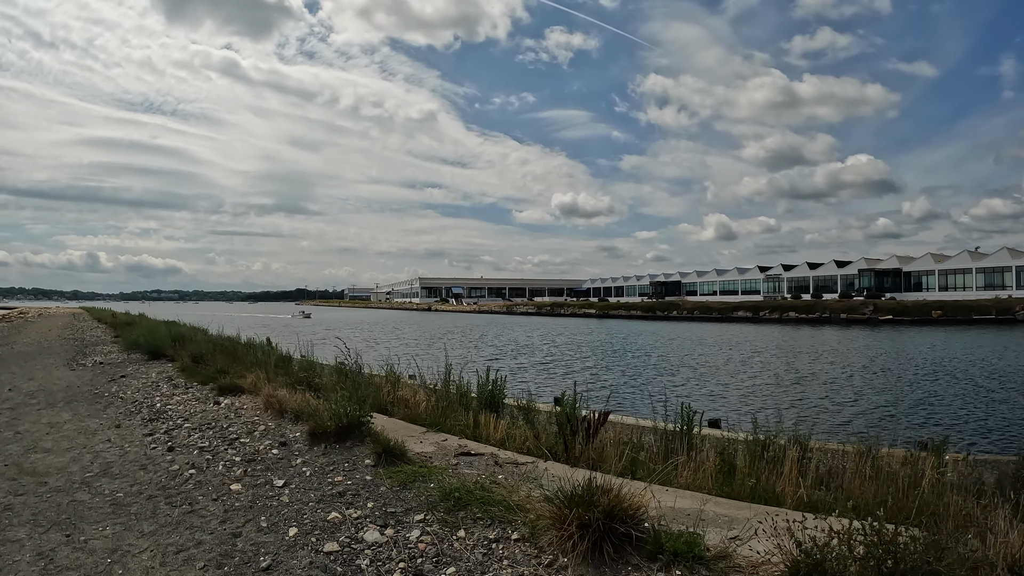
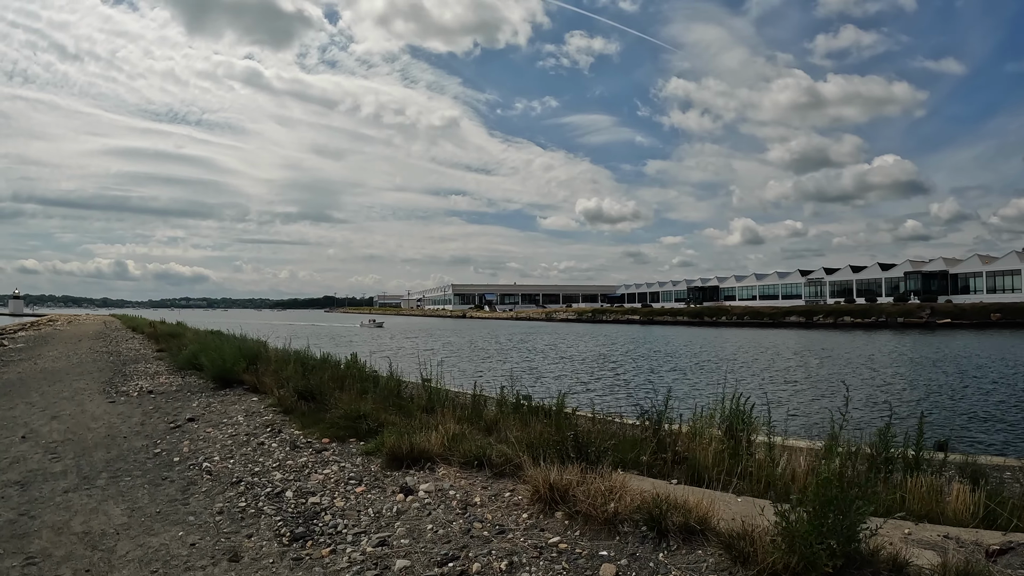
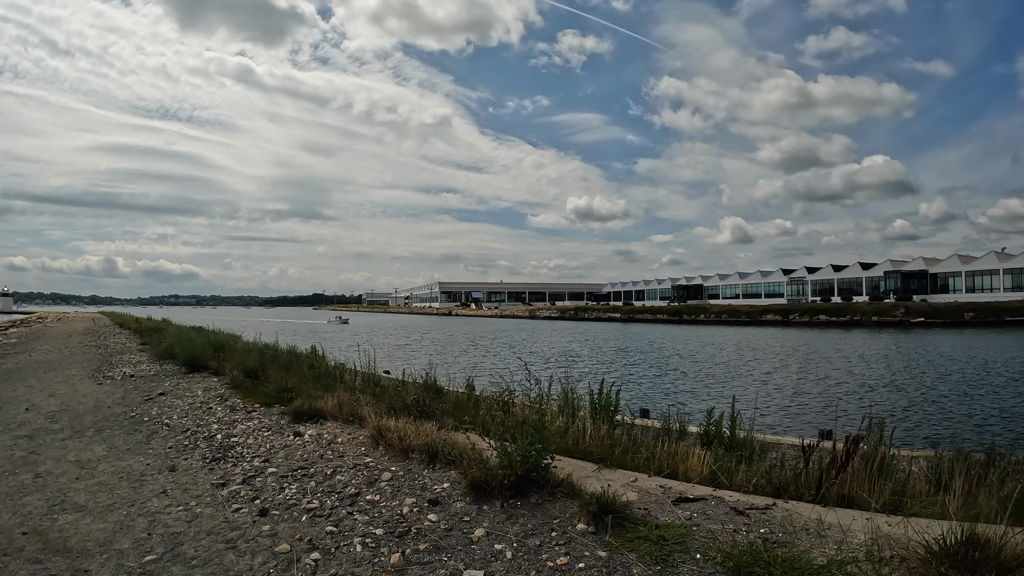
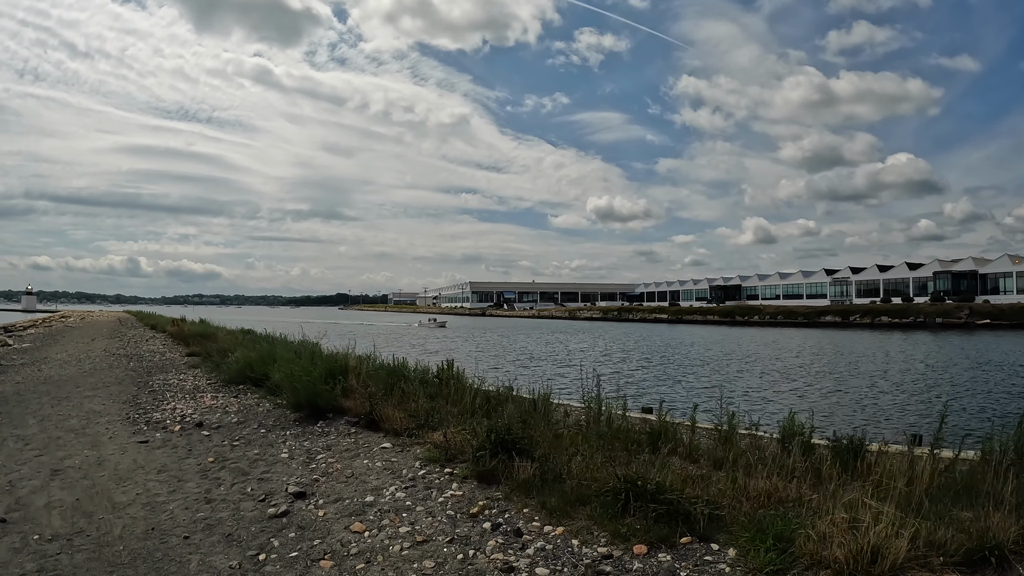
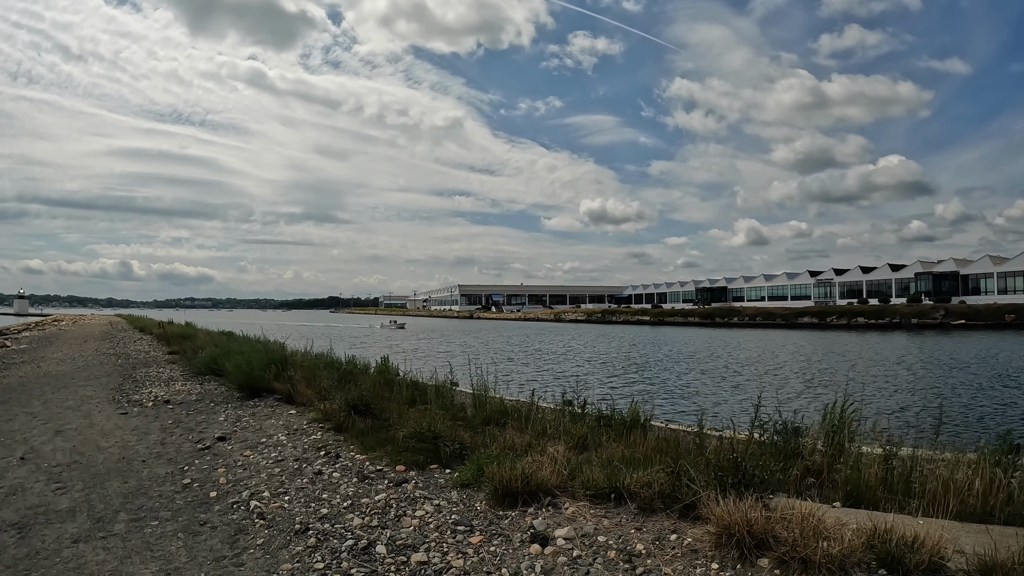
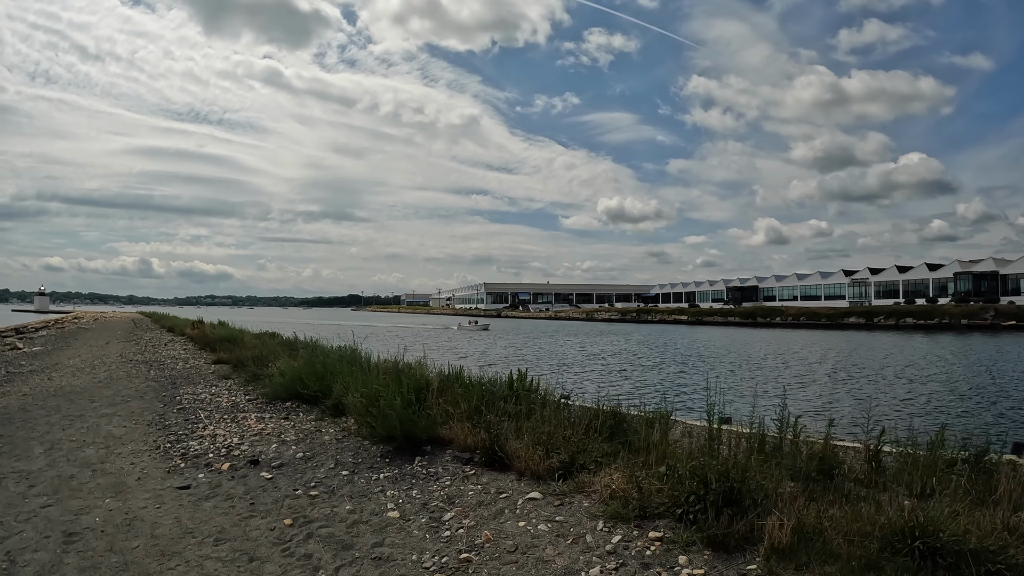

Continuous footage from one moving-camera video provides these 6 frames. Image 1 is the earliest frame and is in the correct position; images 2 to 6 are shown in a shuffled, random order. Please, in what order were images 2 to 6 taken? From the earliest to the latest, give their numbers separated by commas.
3, 2, 5, 4, 6
